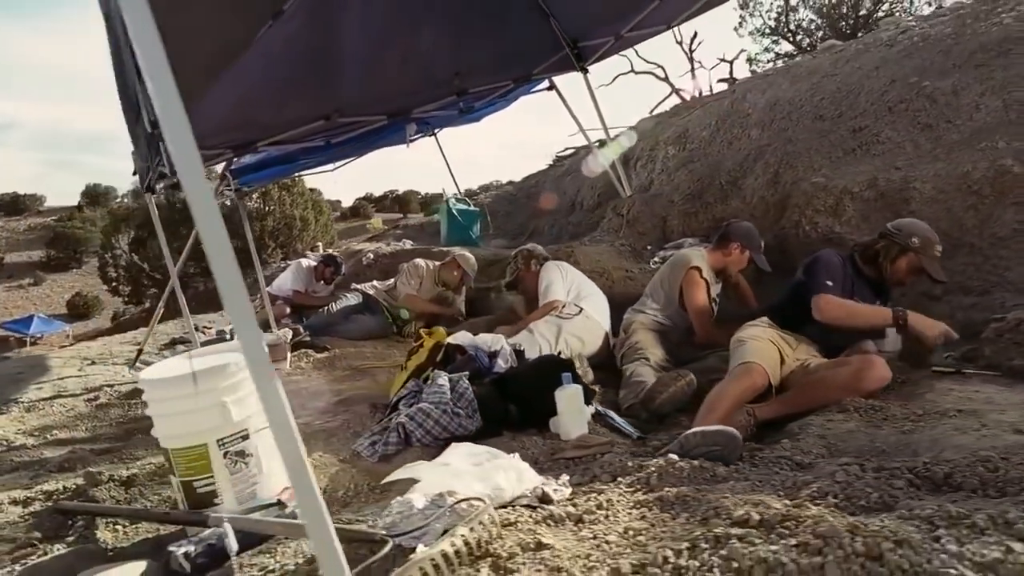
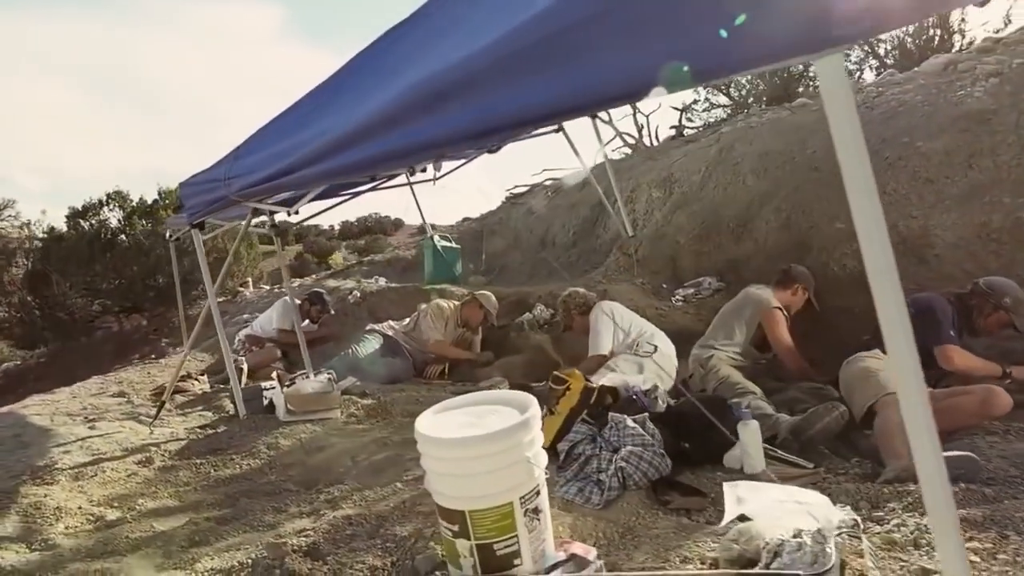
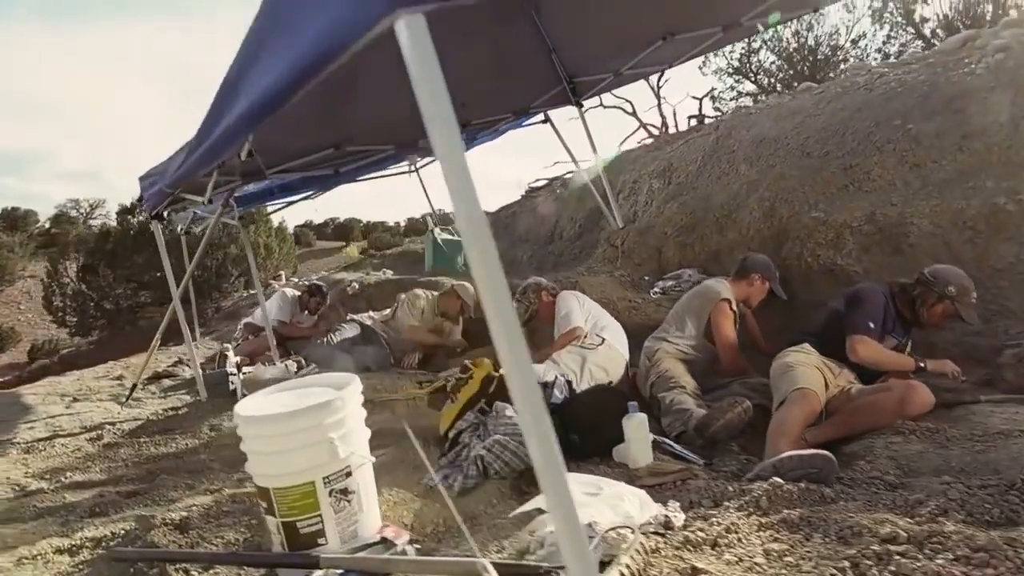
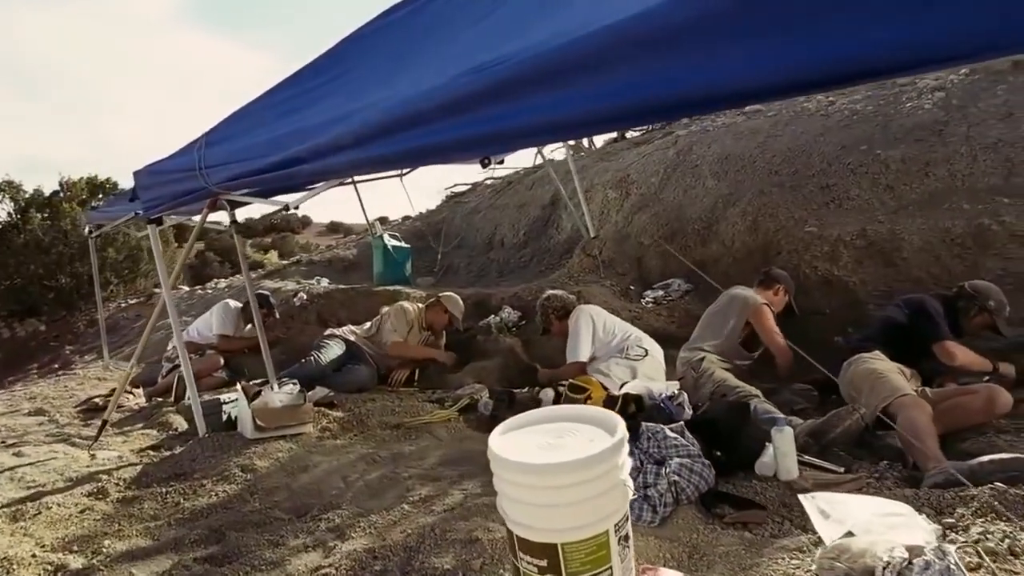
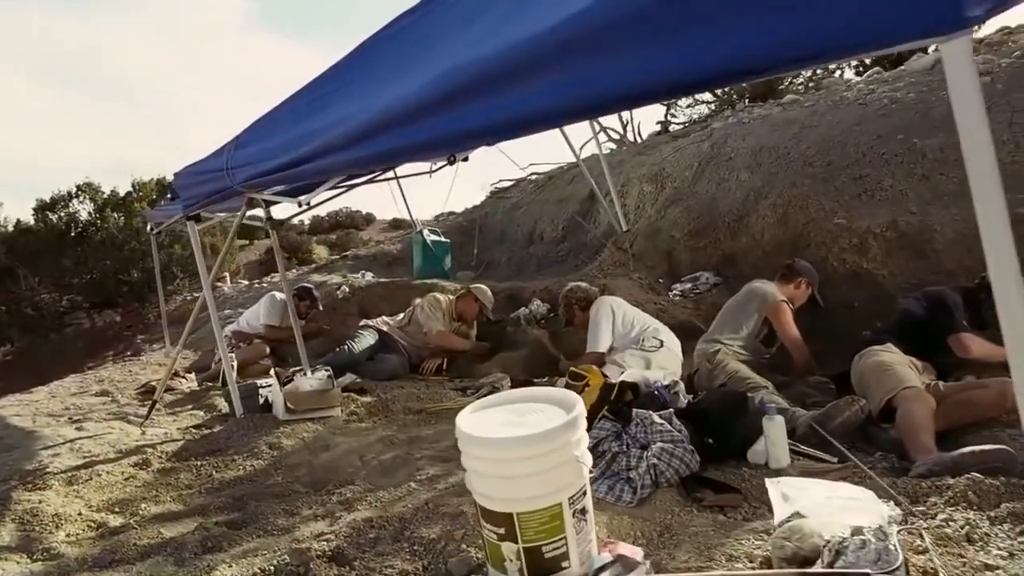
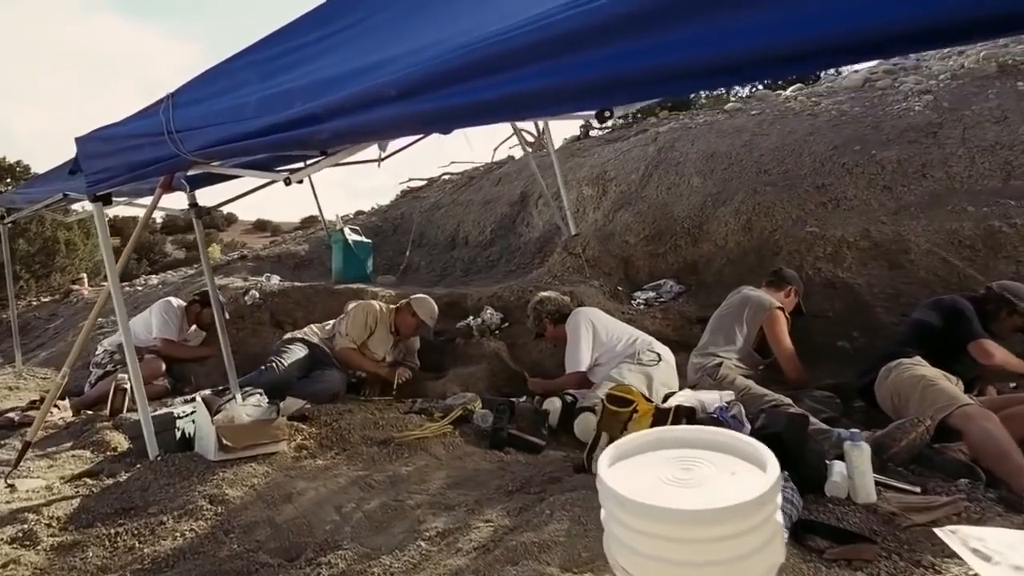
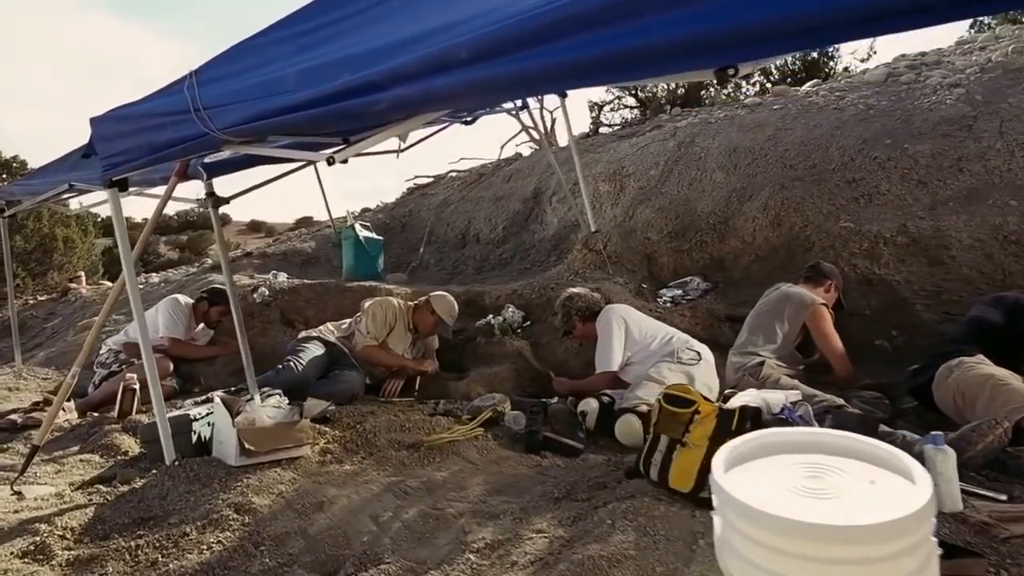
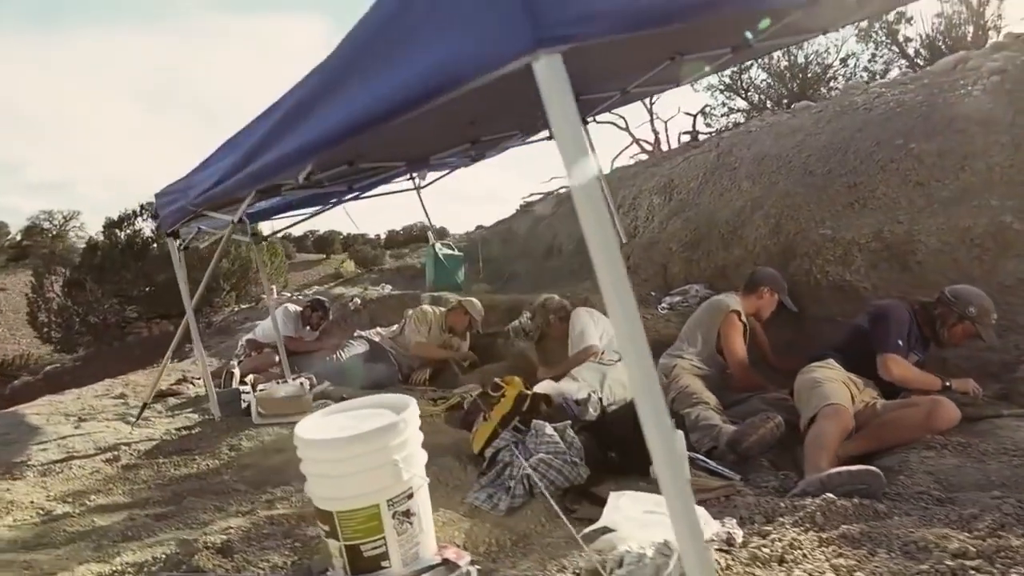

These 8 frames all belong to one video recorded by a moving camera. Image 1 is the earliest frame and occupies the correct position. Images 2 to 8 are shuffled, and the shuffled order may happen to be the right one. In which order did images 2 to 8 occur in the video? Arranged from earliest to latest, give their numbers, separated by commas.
3, 8, 2, 5, 4, 6, 7
